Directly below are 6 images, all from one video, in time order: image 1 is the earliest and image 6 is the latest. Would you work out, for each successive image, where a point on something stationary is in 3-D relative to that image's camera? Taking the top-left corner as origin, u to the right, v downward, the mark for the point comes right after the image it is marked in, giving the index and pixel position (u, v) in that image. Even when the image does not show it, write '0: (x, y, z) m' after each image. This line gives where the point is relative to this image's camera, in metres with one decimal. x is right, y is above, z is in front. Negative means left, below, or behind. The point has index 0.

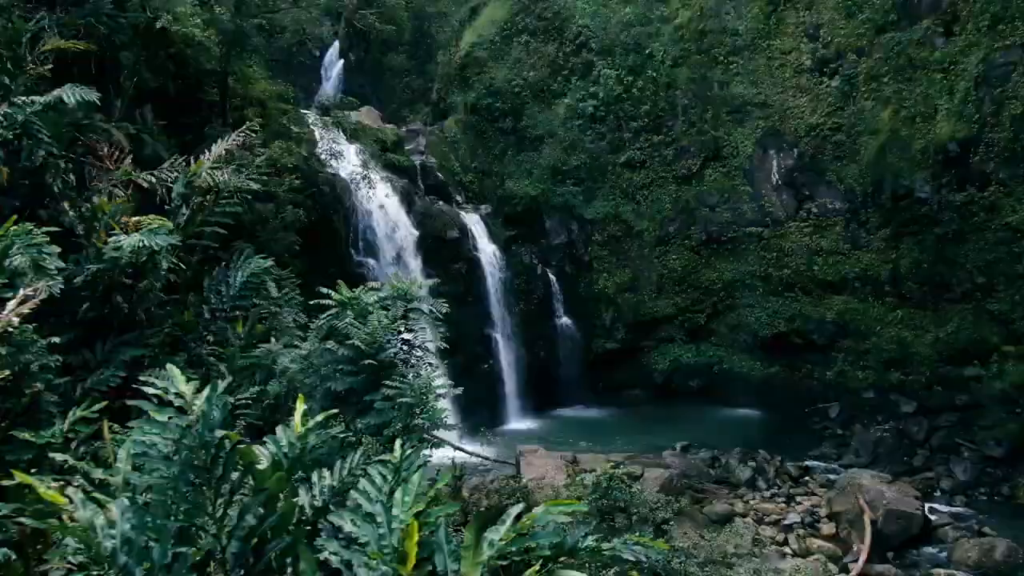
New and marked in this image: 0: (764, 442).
0: (+3.7, -2.3, +11.9) m
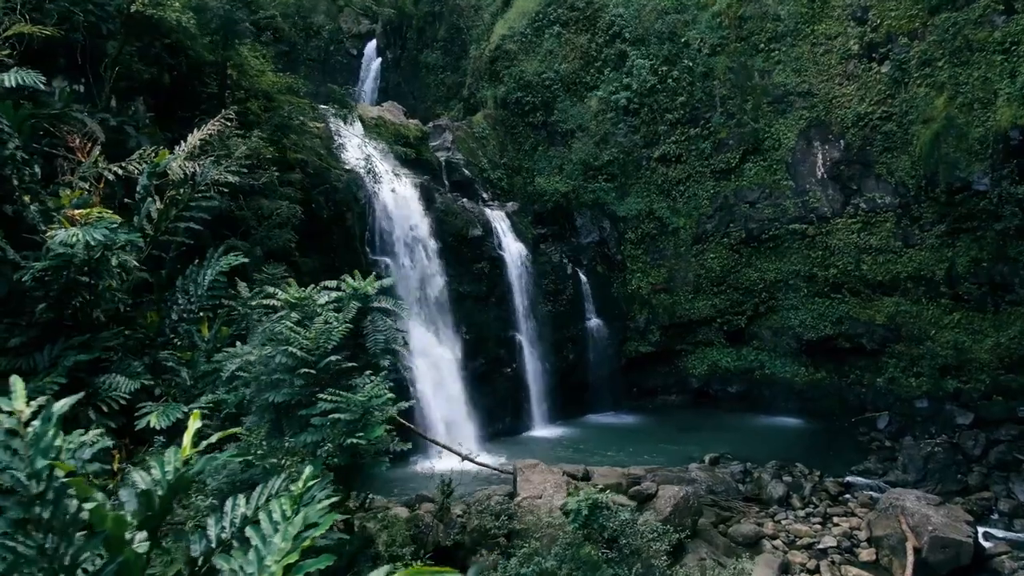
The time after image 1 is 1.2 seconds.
0: (+4.0, -2.3, +11.1) m
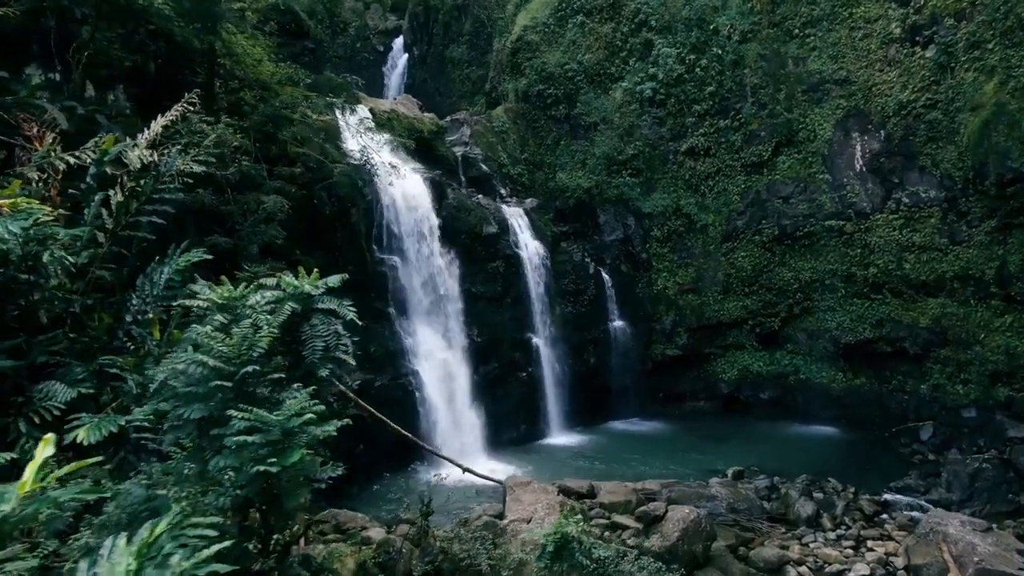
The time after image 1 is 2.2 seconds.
0: (+4.2, -2.3, +10.3) m
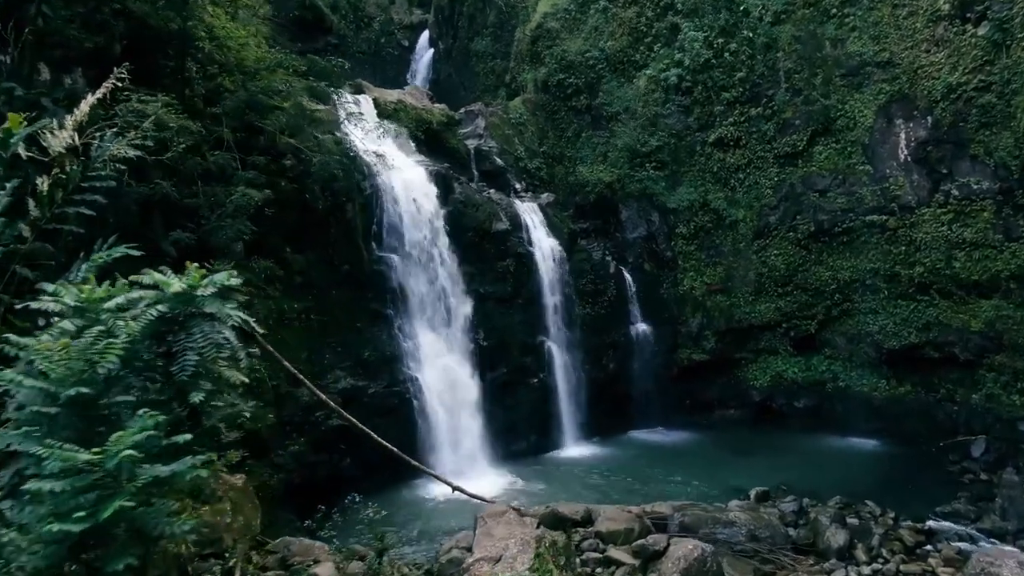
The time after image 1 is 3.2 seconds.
0: (+4.3, -2.3, +9.4) m
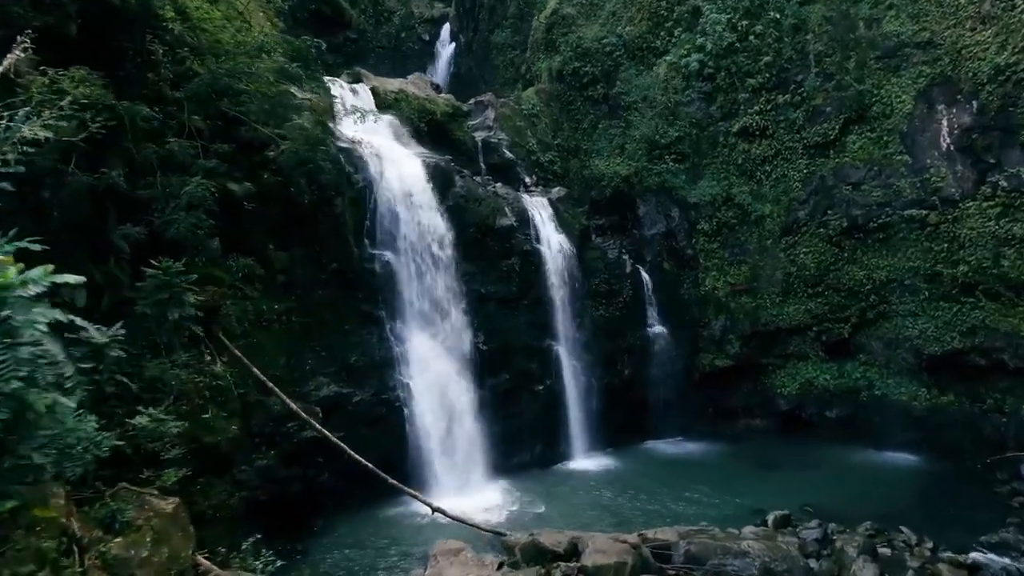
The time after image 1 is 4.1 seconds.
0: (+4.3, -2.3, +8.5) m
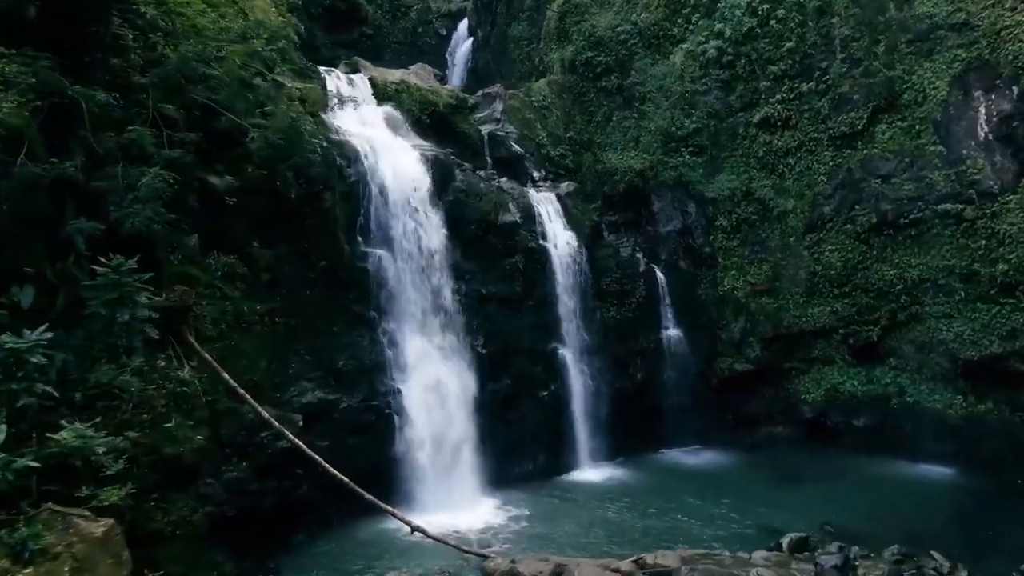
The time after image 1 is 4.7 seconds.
0: (+4.3, -2.3, +7.8) m
